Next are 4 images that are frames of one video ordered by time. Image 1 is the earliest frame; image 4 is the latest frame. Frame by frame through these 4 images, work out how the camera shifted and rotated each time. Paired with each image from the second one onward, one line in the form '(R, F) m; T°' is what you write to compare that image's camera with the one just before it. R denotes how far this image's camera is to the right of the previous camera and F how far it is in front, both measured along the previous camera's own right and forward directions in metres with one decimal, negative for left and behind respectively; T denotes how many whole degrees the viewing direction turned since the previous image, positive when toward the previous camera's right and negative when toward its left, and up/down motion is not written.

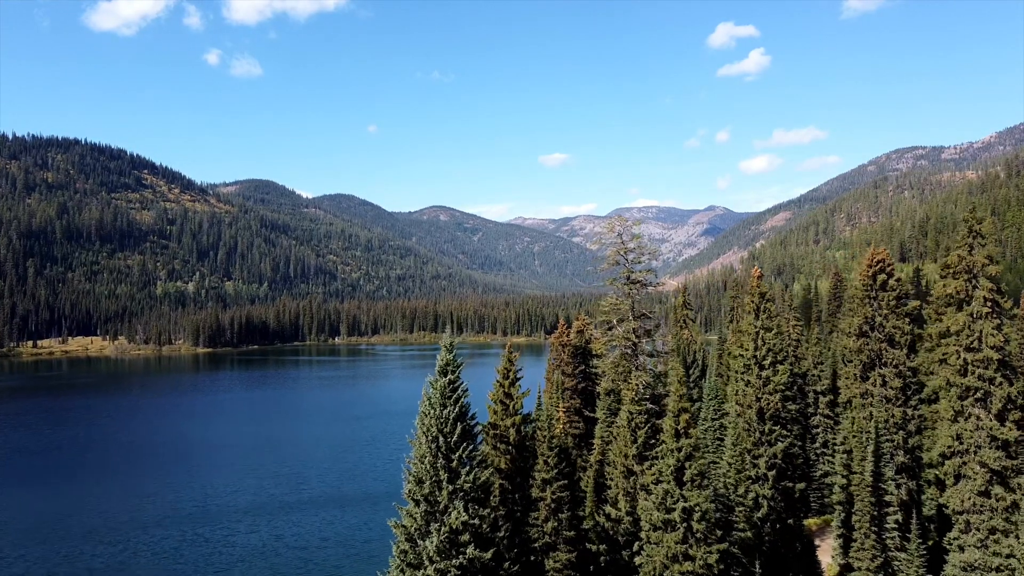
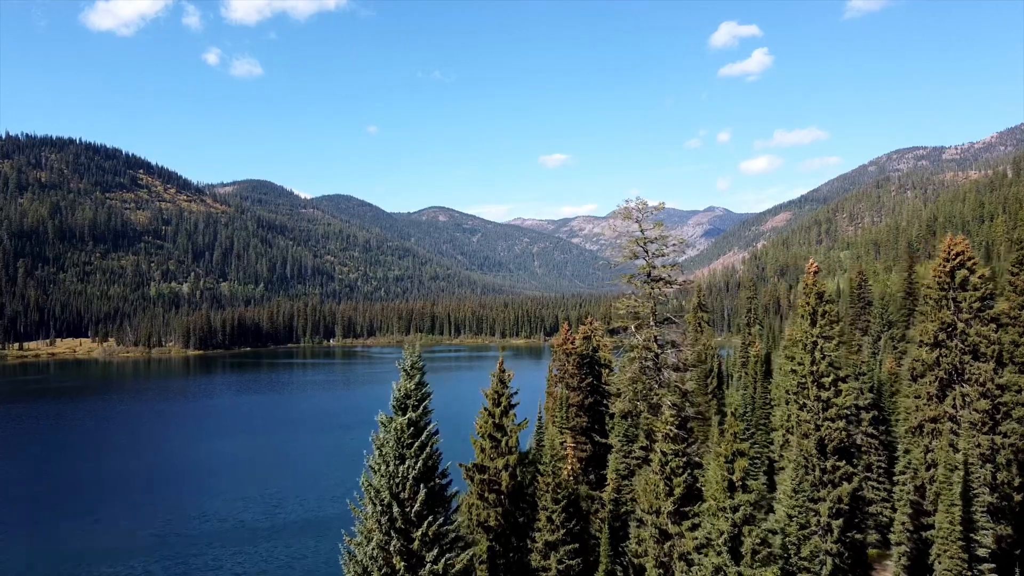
(+0.2, +6.3) m; 0°
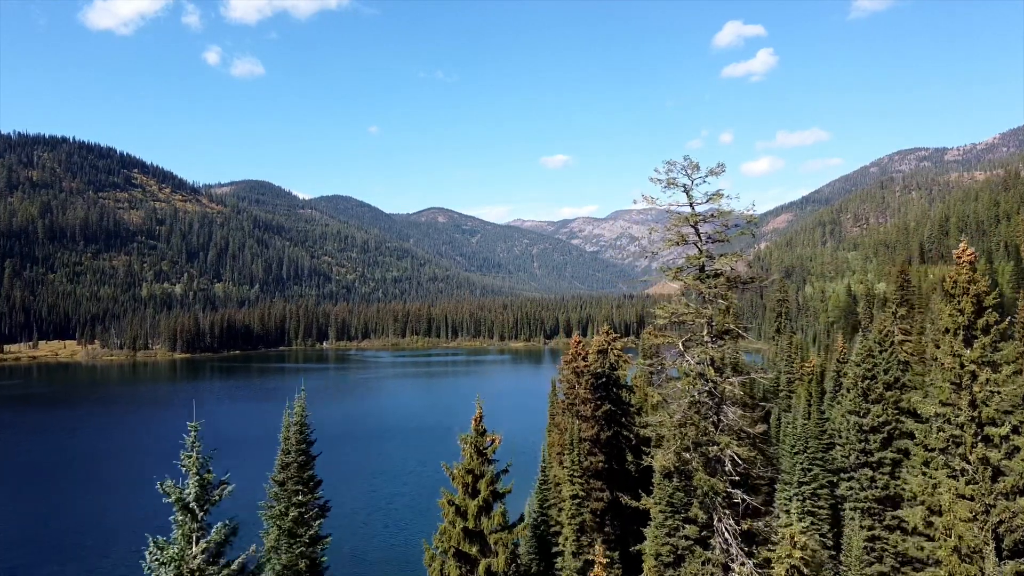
(+0.2, +8.8) m; 0°
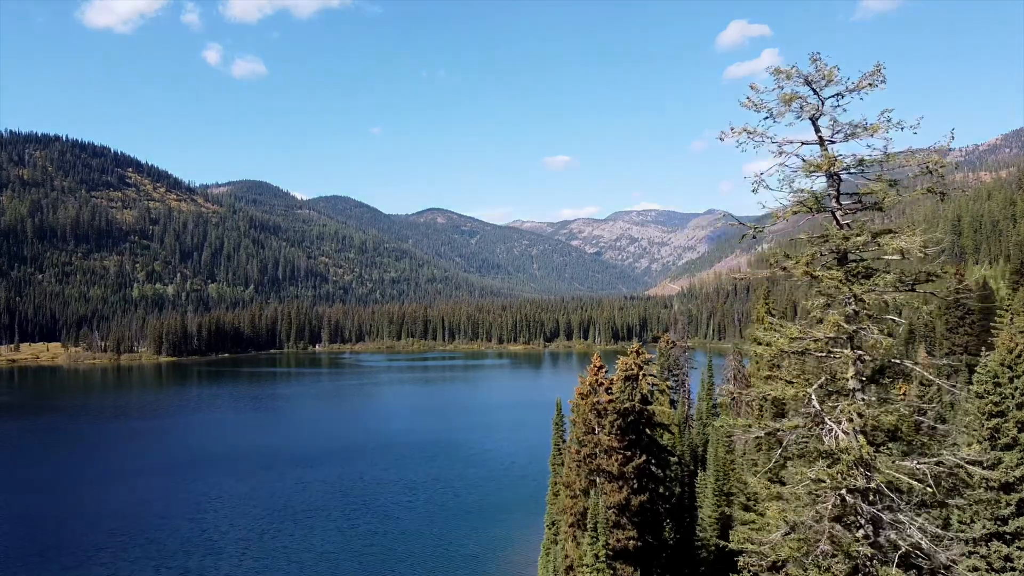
(+0.2, +8.8) m; 0°
